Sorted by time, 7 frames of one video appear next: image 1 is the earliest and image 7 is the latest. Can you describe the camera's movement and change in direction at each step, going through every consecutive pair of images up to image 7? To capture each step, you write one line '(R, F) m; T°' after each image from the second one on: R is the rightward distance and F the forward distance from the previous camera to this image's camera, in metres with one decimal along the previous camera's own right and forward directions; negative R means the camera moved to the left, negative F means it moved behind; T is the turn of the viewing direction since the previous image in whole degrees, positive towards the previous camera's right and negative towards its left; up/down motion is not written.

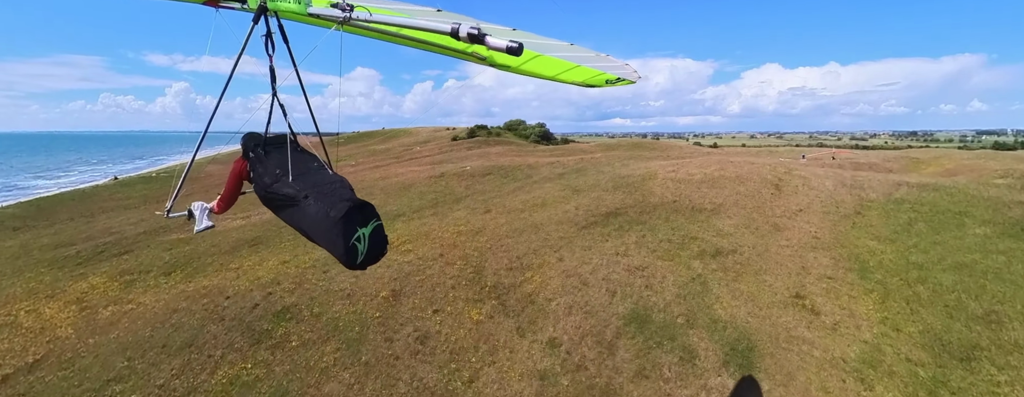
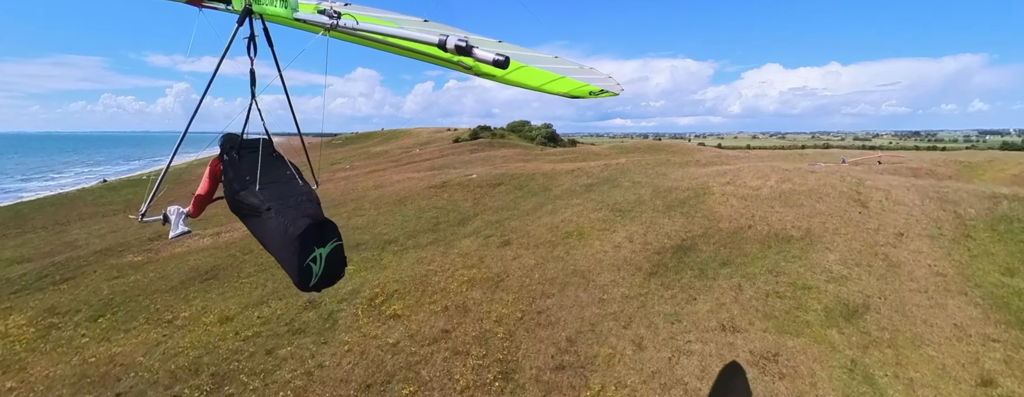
(-1.1, +5.6) m; 0°
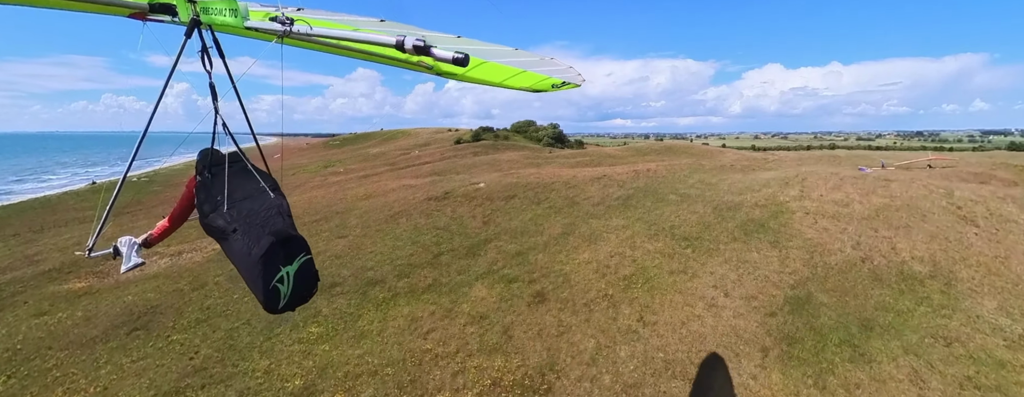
(-0.9, +4.8) m; 0°
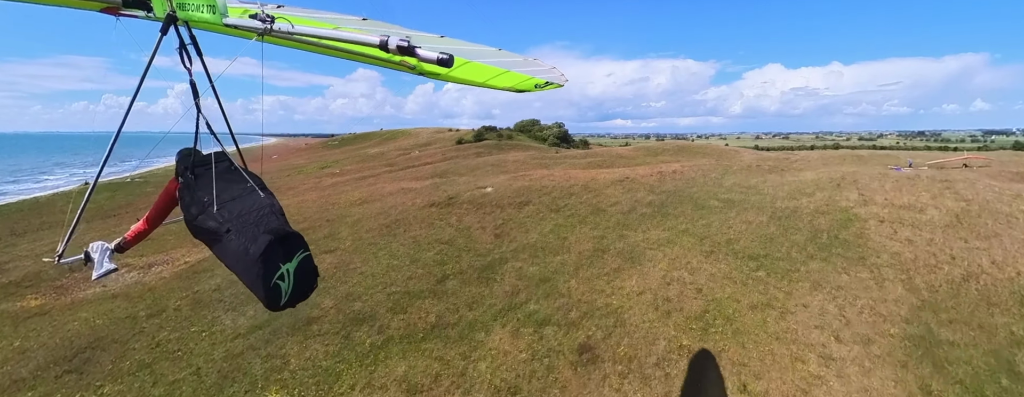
(-0.7, +2.8) m; 0°
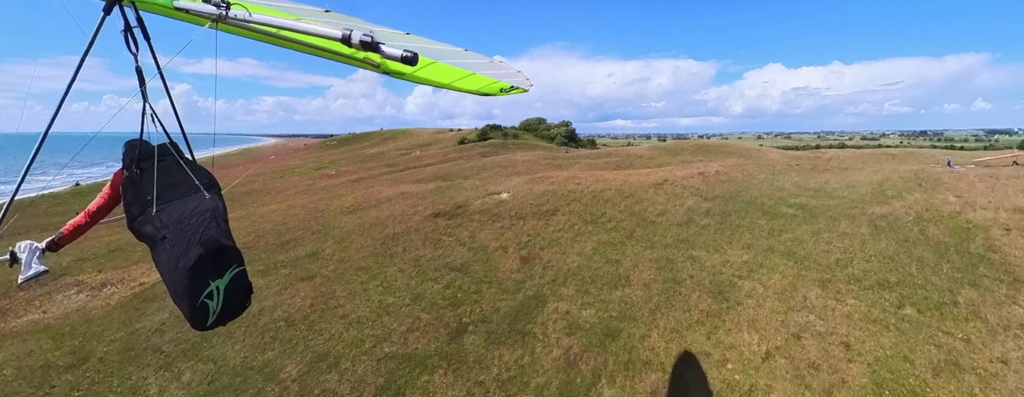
(-0.9, +3.5) m; 0°
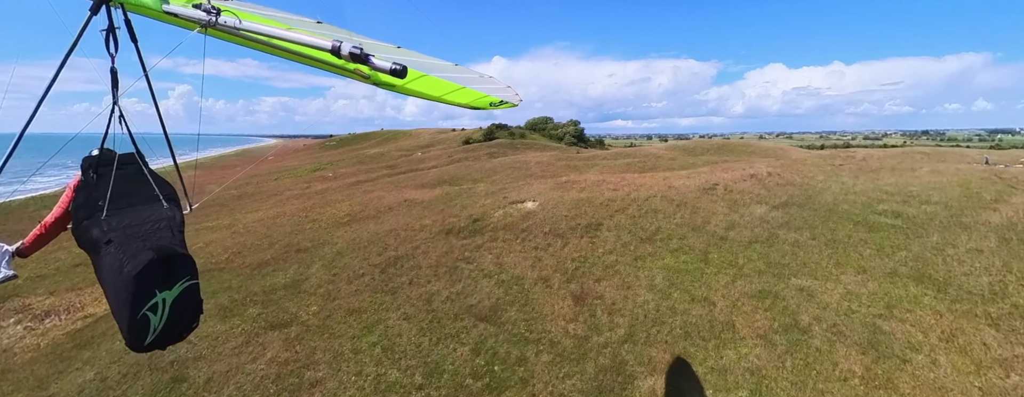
(-1.0, +3.2) m; 0°
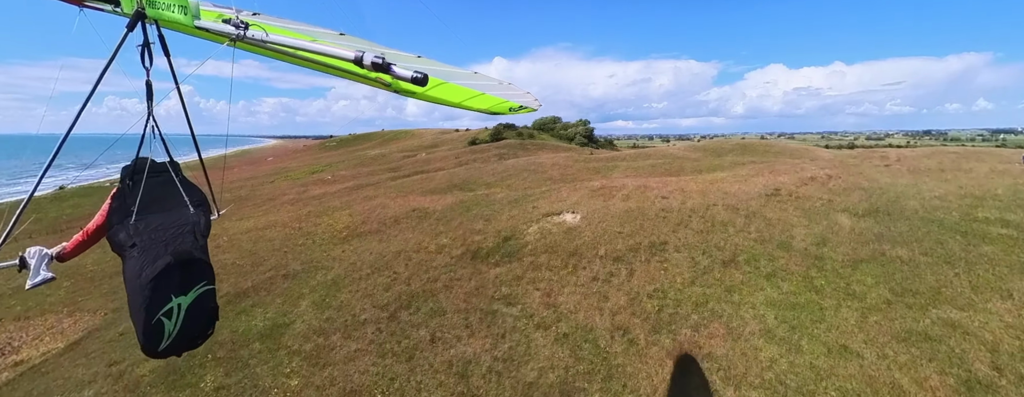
(-1.1, +2.8) m; 0°
